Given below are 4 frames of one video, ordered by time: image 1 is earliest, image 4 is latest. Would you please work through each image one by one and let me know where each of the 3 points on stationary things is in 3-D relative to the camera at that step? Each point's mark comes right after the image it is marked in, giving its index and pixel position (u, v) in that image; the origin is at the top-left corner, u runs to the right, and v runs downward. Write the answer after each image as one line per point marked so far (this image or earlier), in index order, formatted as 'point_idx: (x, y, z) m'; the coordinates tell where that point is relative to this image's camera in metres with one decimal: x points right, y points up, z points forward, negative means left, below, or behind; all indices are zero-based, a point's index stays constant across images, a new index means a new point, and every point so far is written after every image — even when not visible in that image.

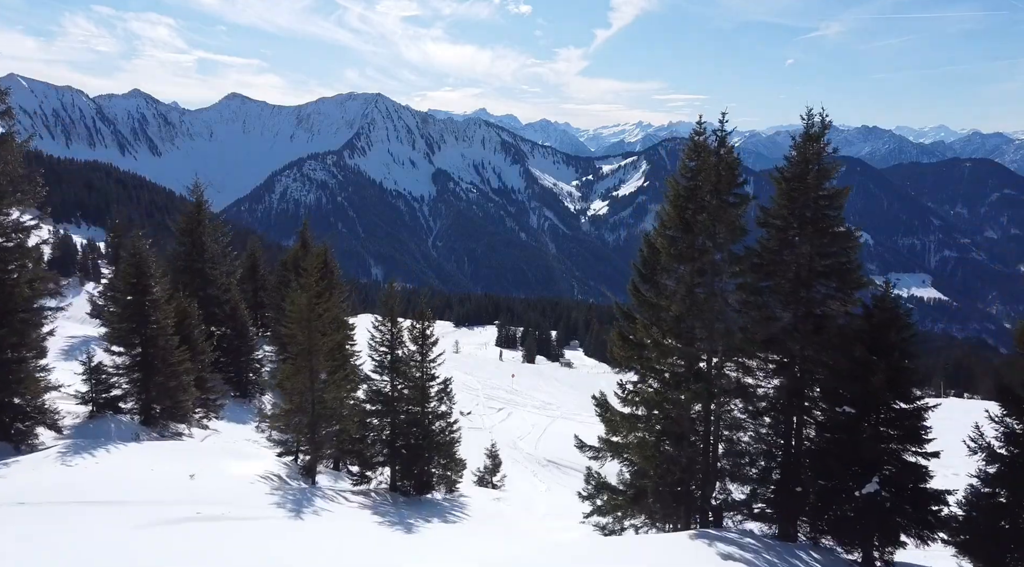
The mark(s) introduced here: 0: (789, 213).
0: (+7.3, +1.9, +19.6) m
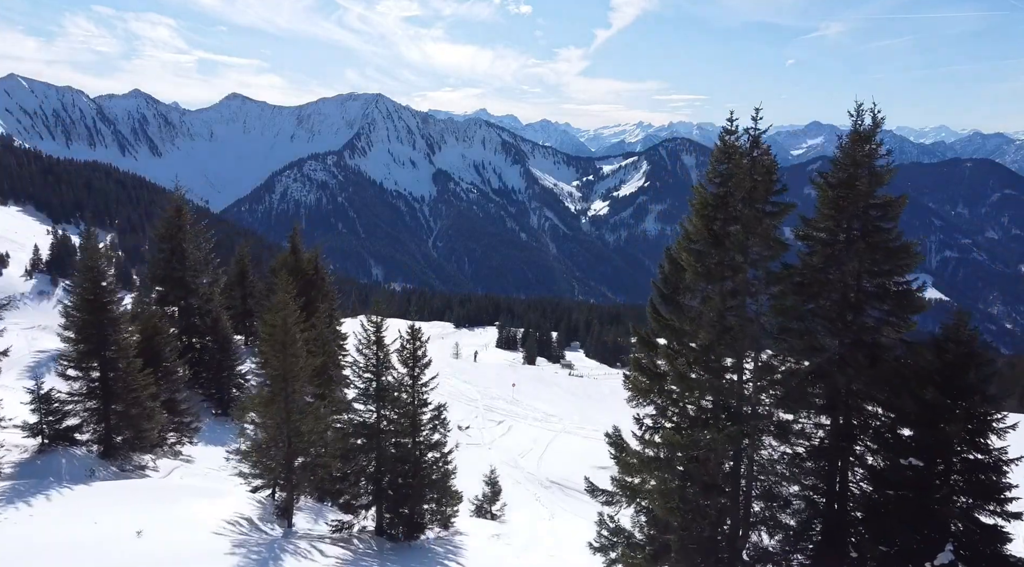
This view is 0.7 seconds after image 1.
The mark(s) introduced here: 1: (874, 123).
0: (+7.3, +1.3, +16.9) m
1: (+8.2, +3.6, +16.8) m
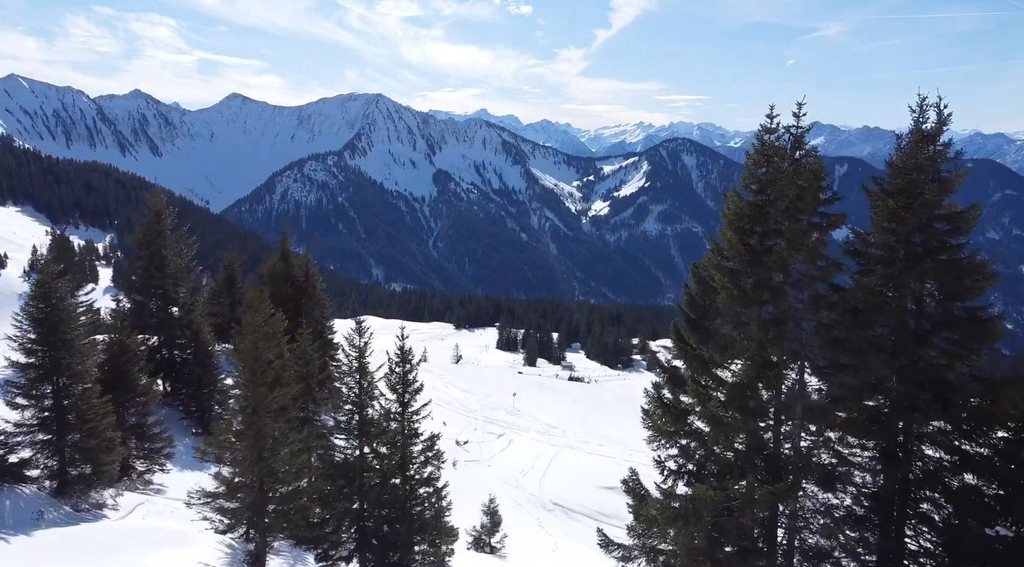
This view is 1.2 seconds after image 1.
0: (+7.4, +0.9, +14.4) m
1: (+8.3, +3.2, +14.3) m
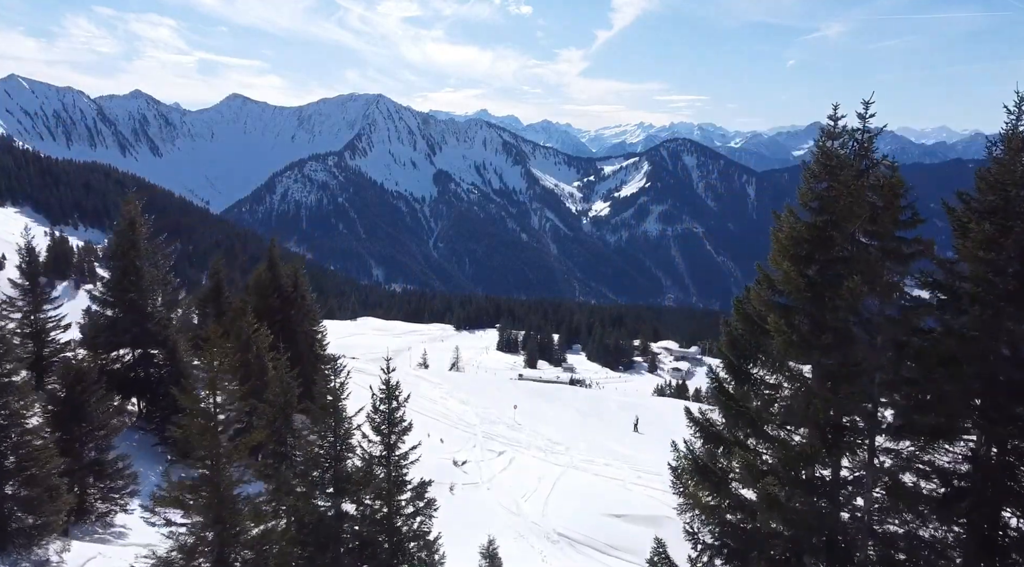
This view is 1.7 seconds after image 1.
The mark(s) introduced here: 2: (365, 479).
0: (+7.4, +0.2, +11.7) m
1: (+8.3, +2.5, +11.6) m
2: (-3.3, -4.3, +17.5) m
